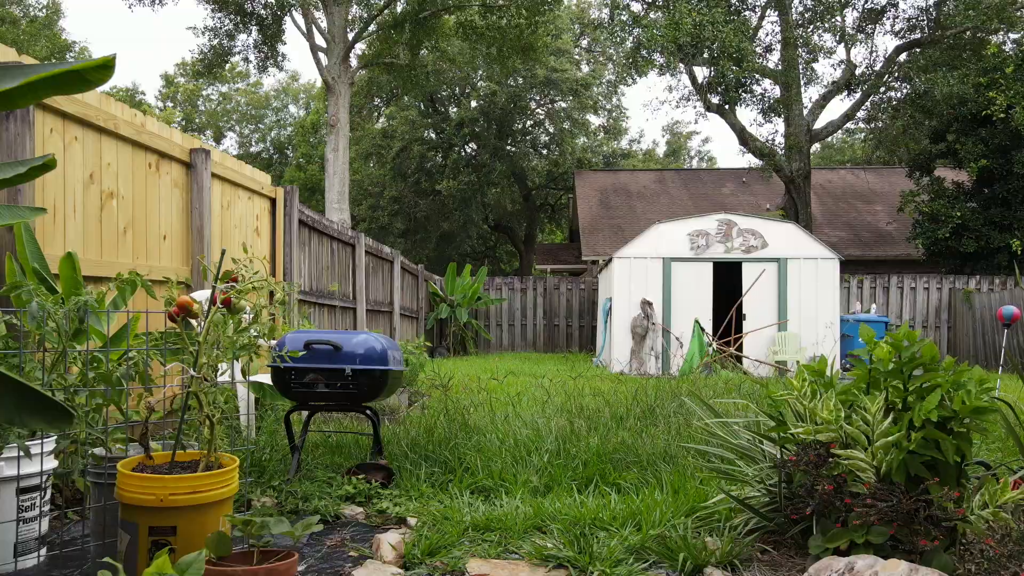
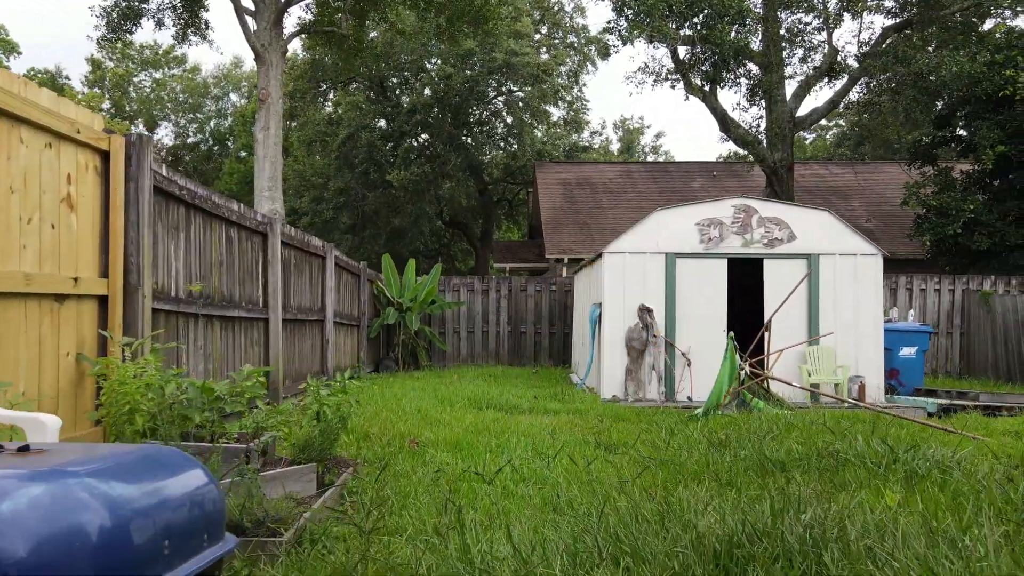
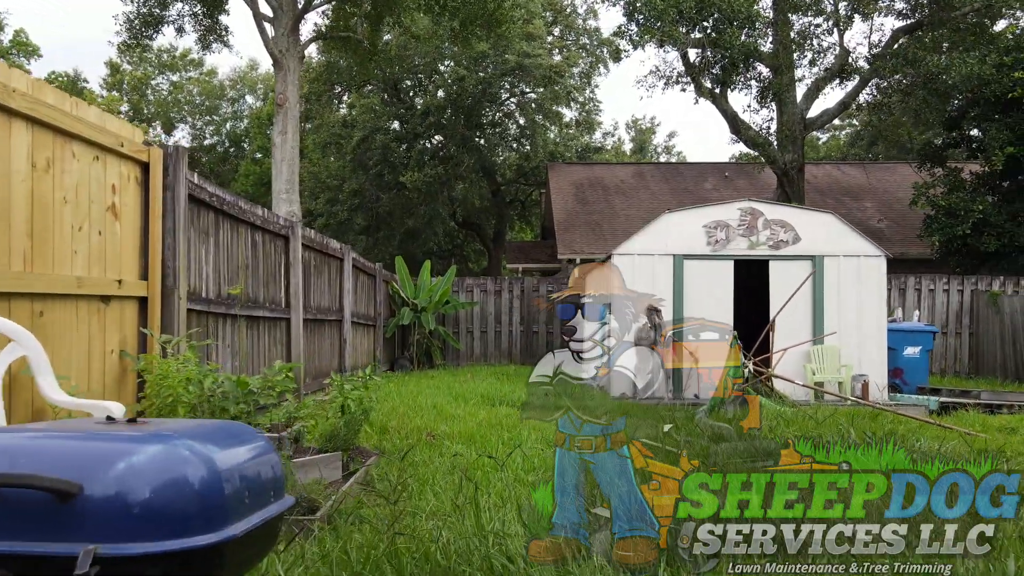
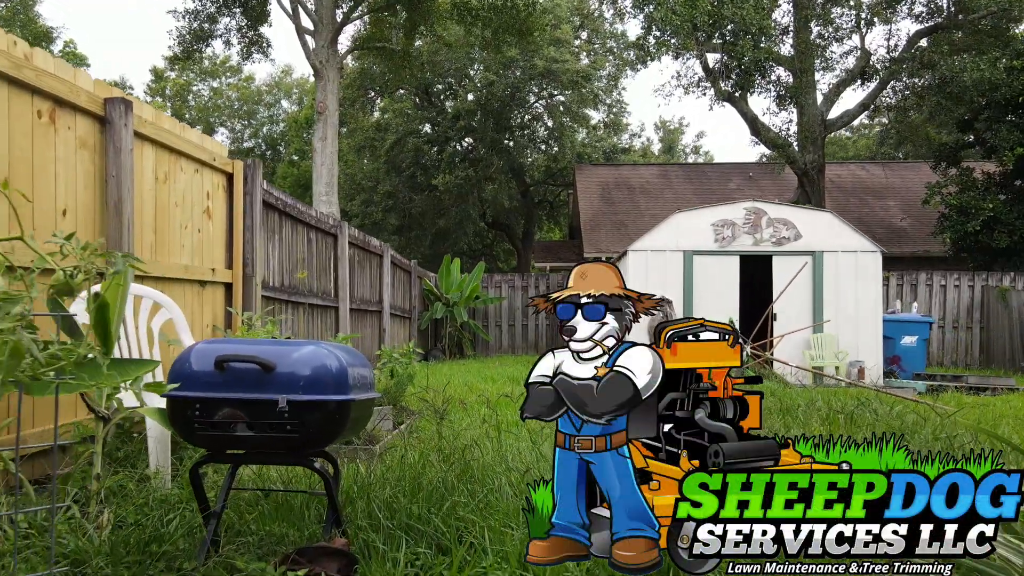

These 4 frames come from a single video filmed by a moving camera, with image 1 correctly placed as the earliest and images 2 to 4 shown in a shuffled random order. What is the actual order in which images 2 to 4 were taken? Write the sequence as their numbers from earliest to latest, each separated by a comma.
4, 3, 2
